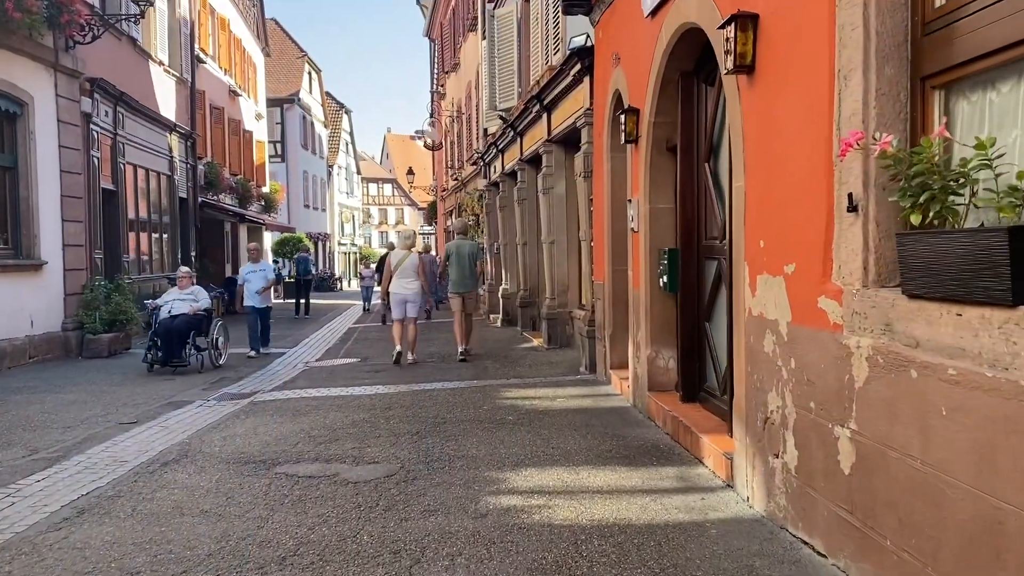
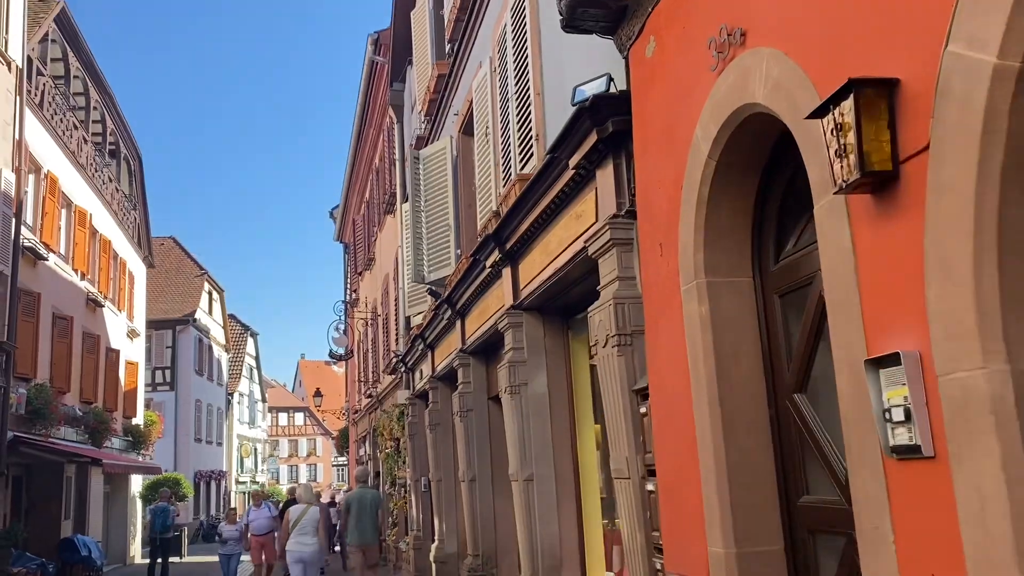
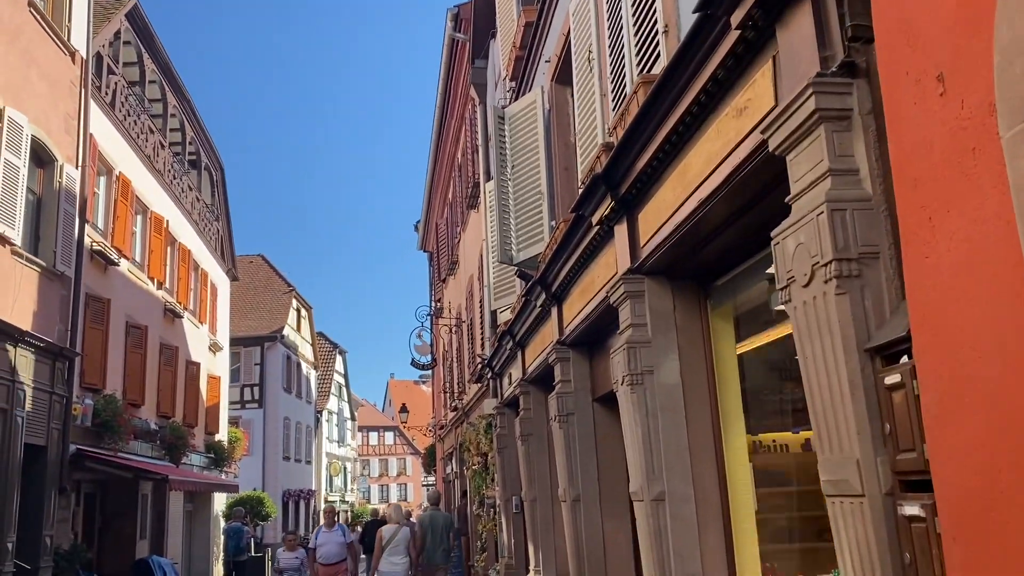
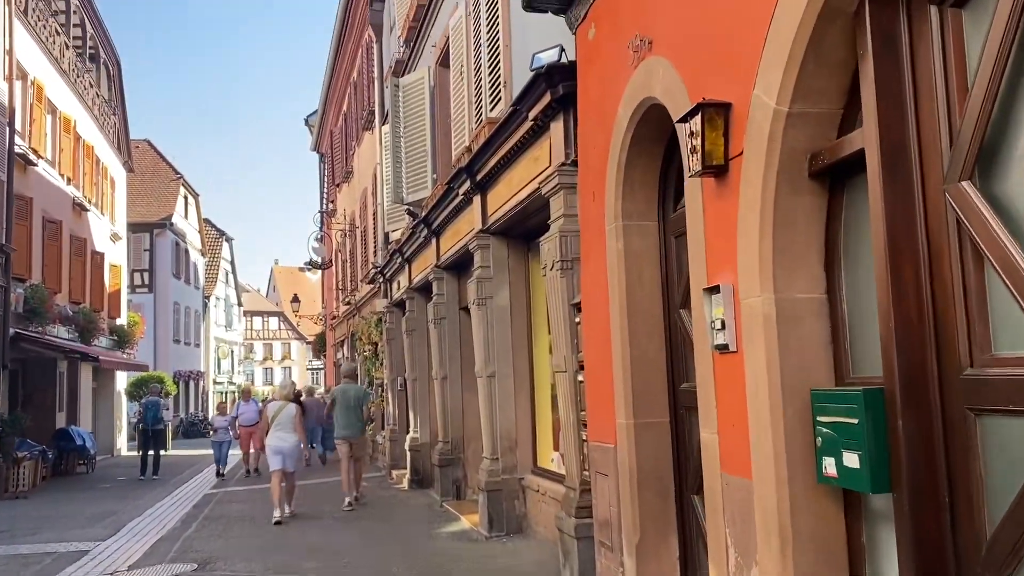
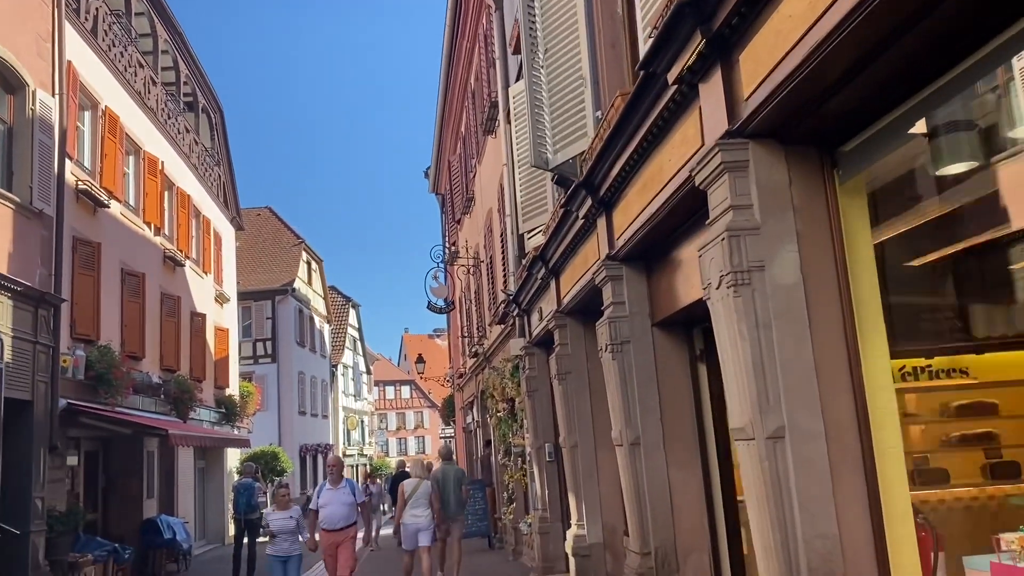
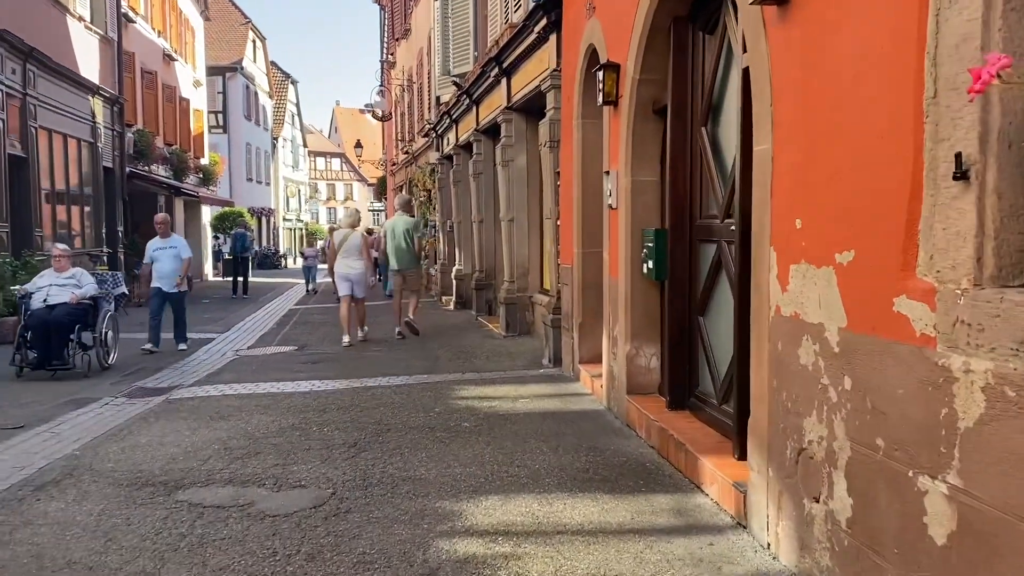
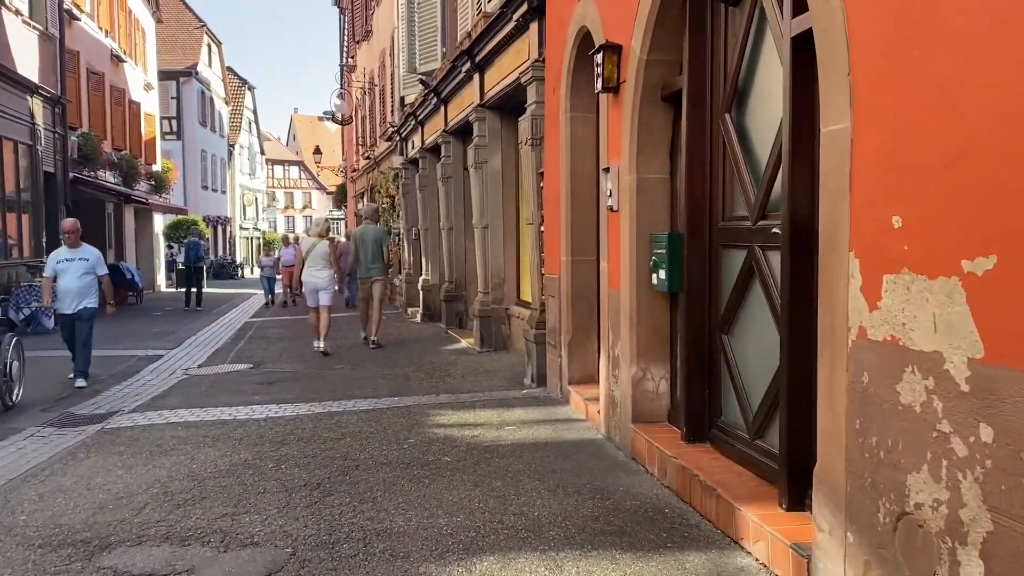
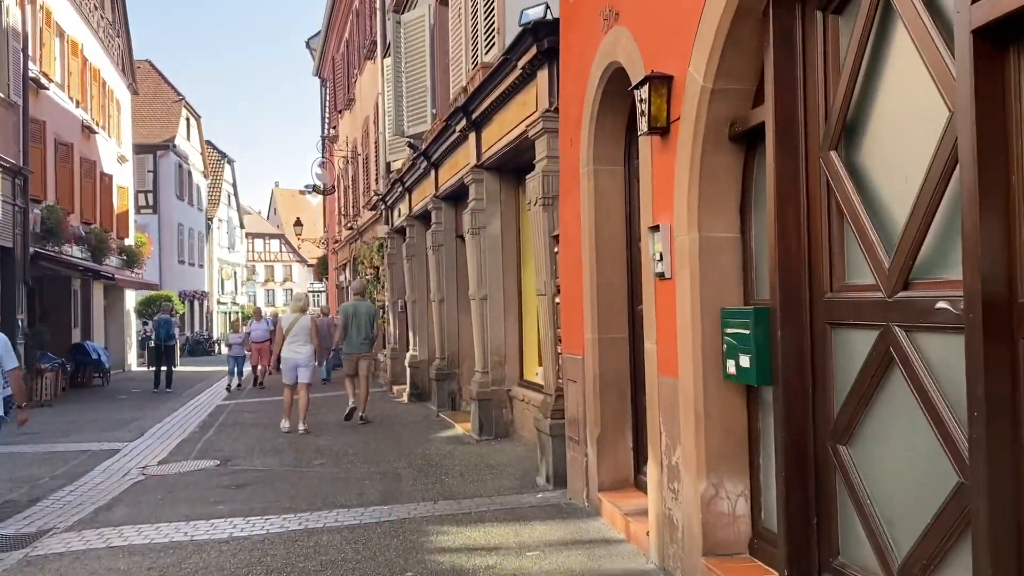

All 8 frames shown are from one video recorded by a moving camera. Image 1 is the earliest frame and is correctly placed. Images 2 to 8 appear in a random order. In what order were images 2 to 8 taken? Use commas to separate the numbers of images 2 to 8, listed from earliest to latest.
6, 7, 8, 4, 2, 3, 5
